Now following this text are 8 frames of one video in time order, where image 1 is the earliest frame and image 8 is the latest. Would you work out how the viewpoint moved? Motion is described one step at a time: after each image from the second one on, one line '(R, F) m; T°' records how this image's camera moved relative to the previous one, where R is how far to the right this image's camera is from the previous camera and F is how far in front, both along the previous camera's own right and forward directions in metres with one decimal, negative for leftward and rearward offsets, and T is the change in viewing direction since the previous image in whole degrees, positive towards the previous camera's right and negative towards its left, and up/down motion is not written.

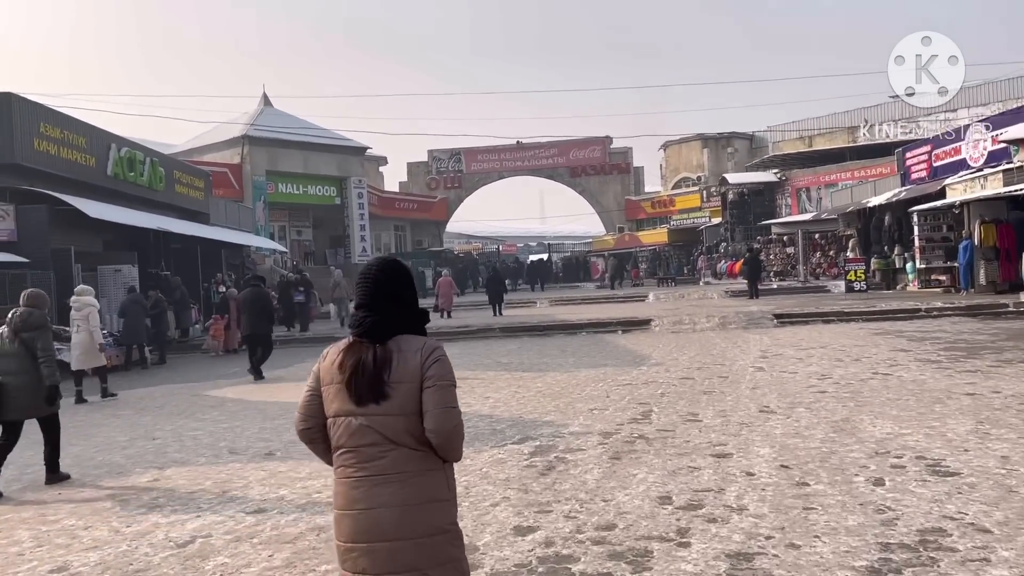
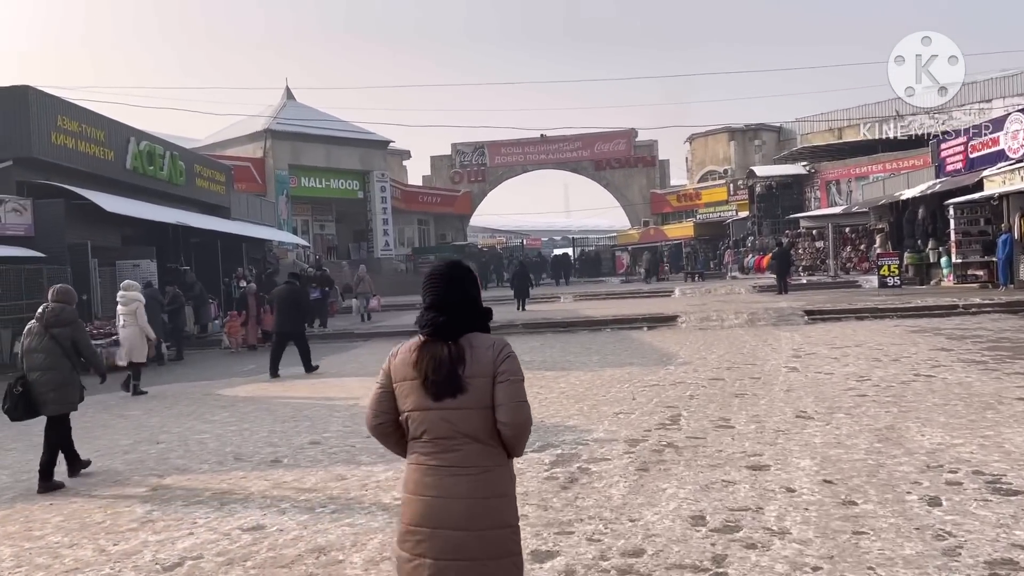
(0.0, +0.4) m; -2°
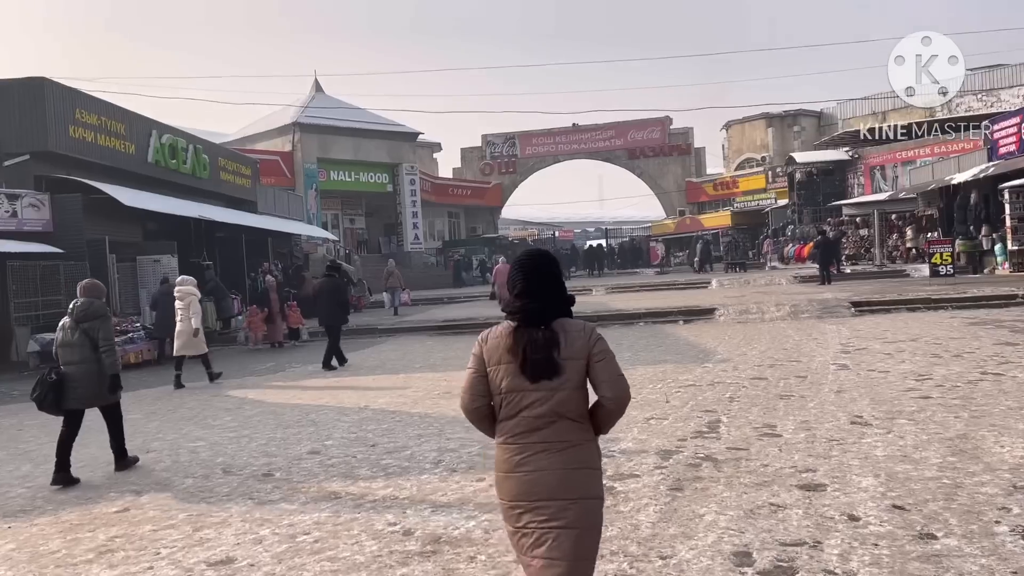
(+0.1, +0.7) m; -2°
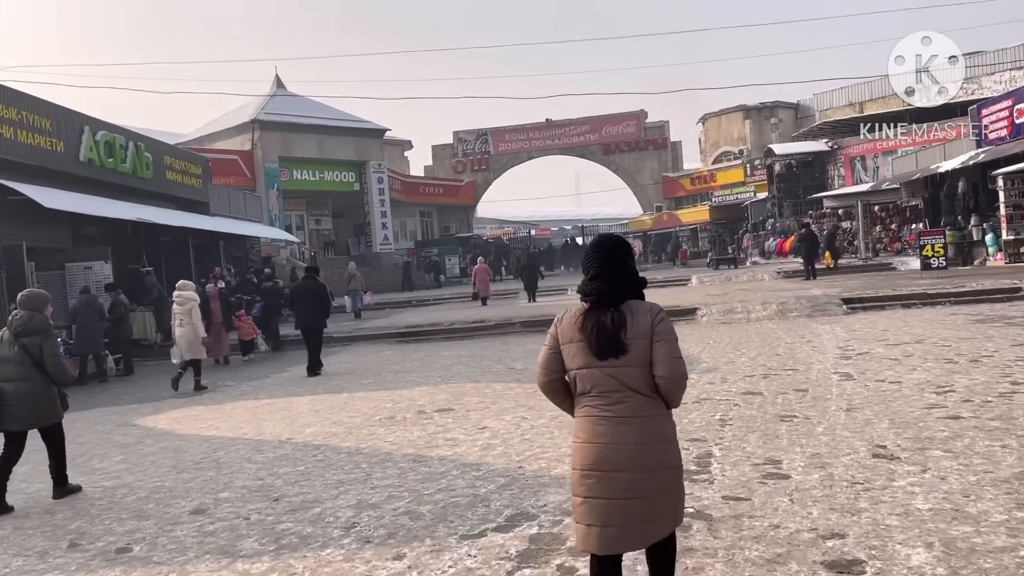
(+0.3, +1.3) m; +1°
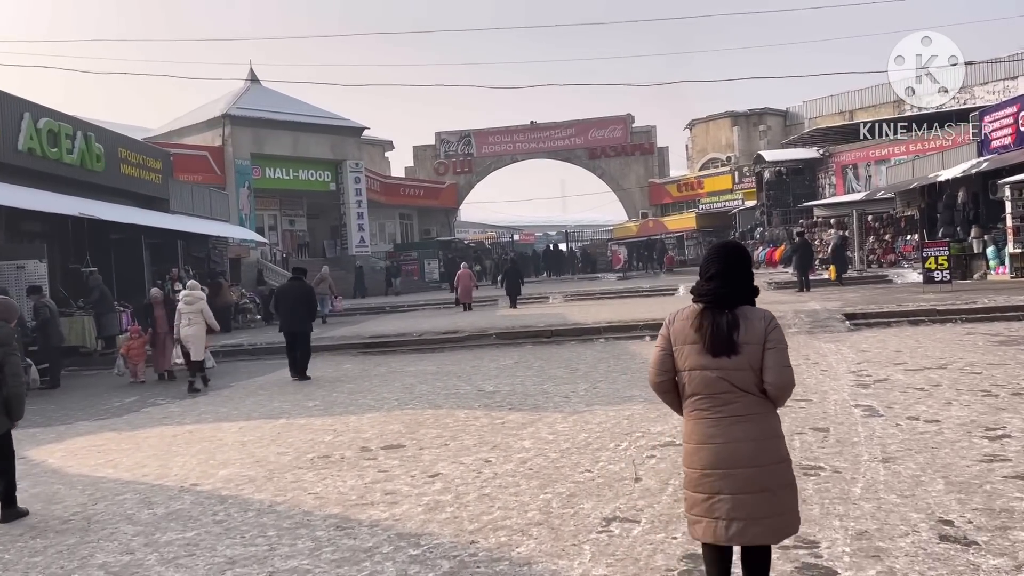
(+0.2, +1.3) m; +1°
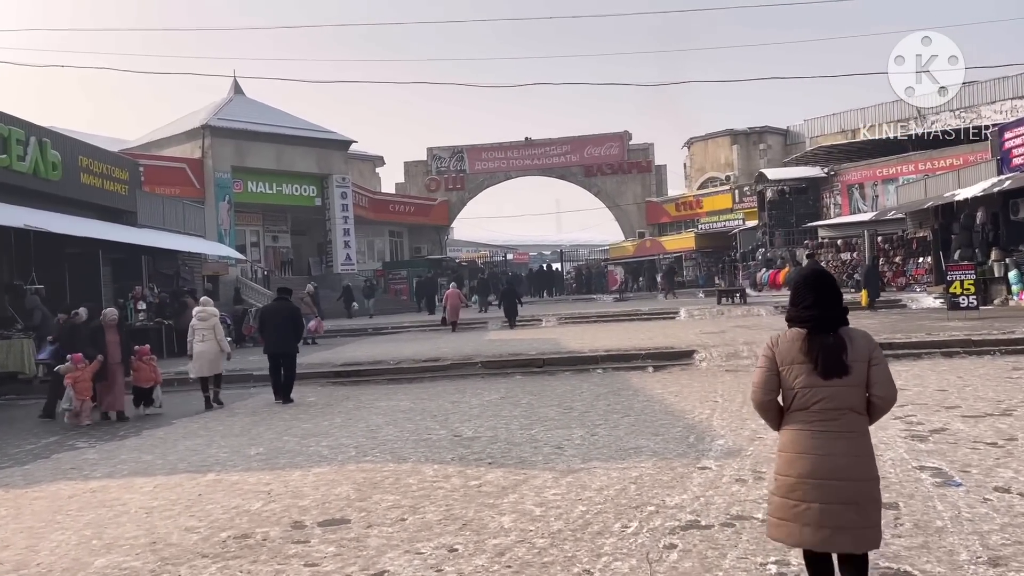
(+0.1, +1.4) m; 0°
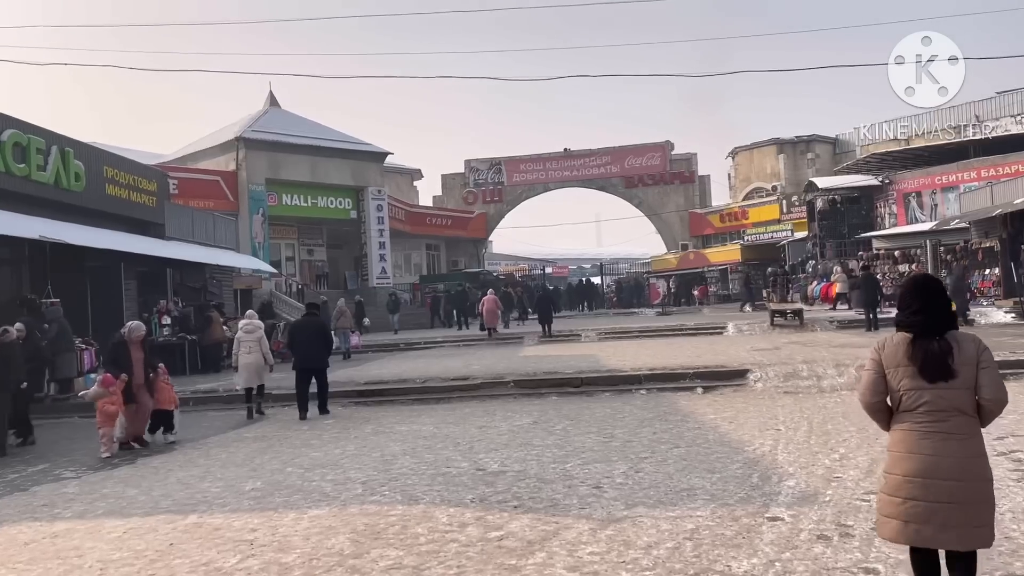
(+0.1, +1.0) m; -3°
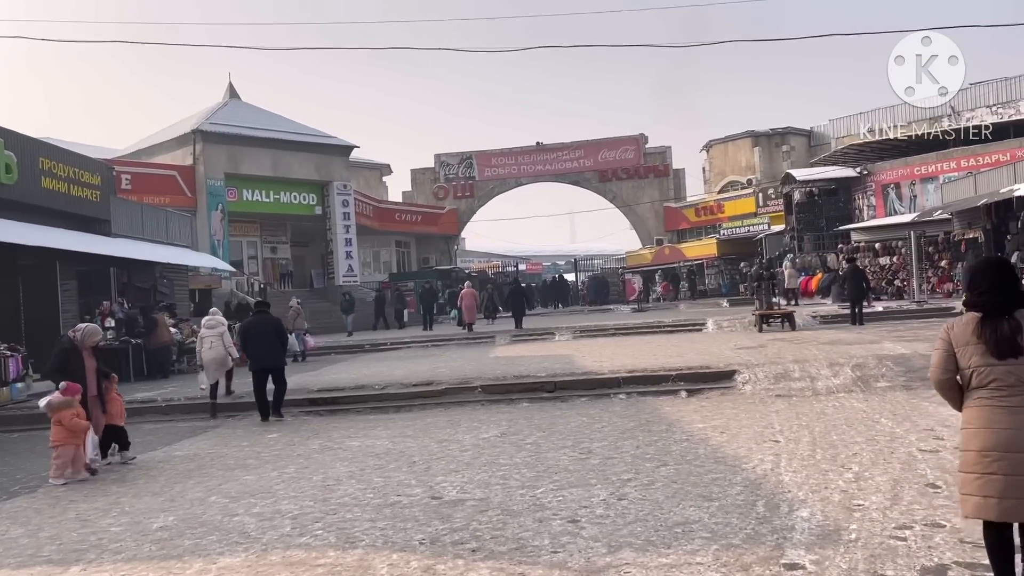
(+0.1, +1.0) m; +2°
